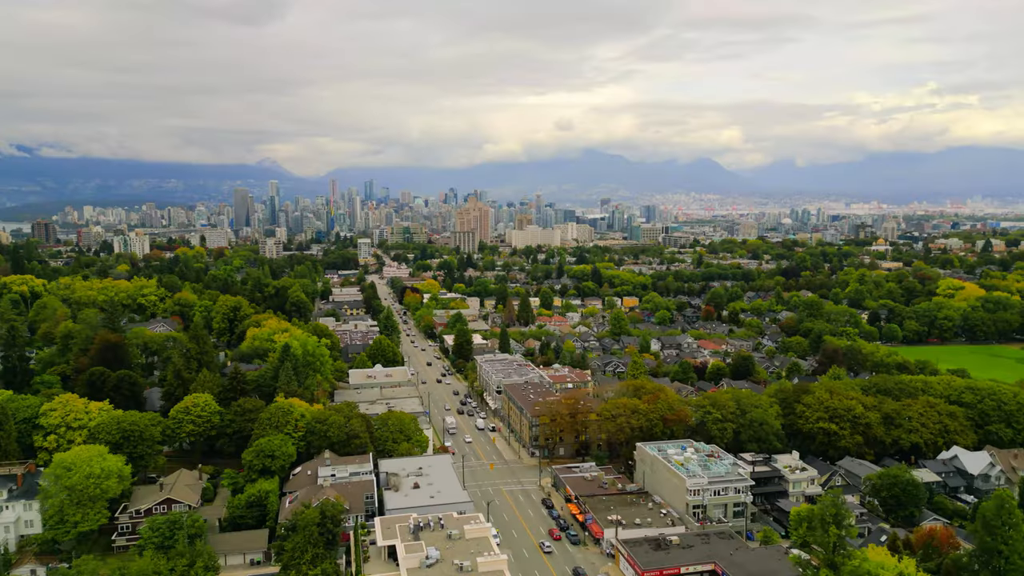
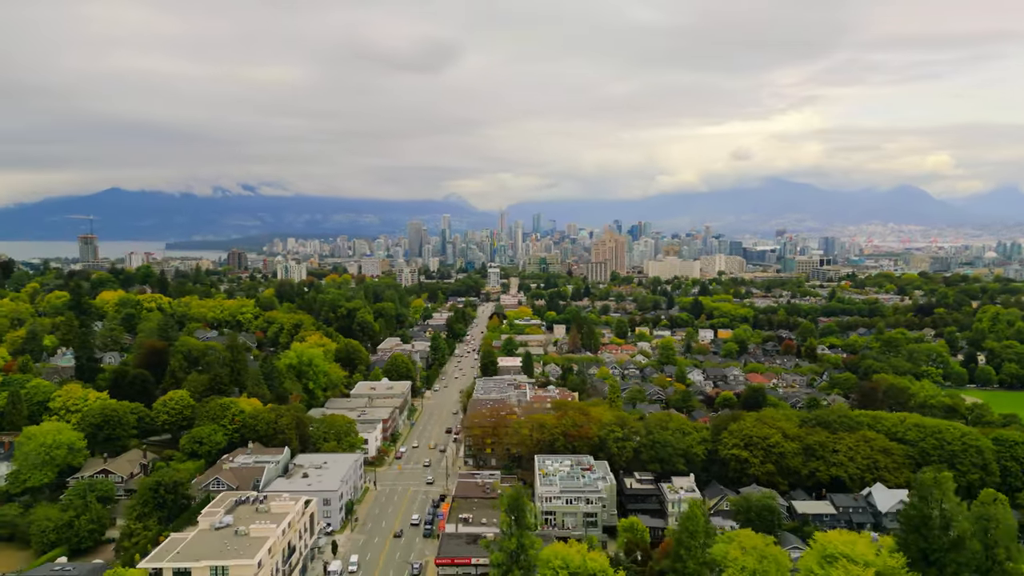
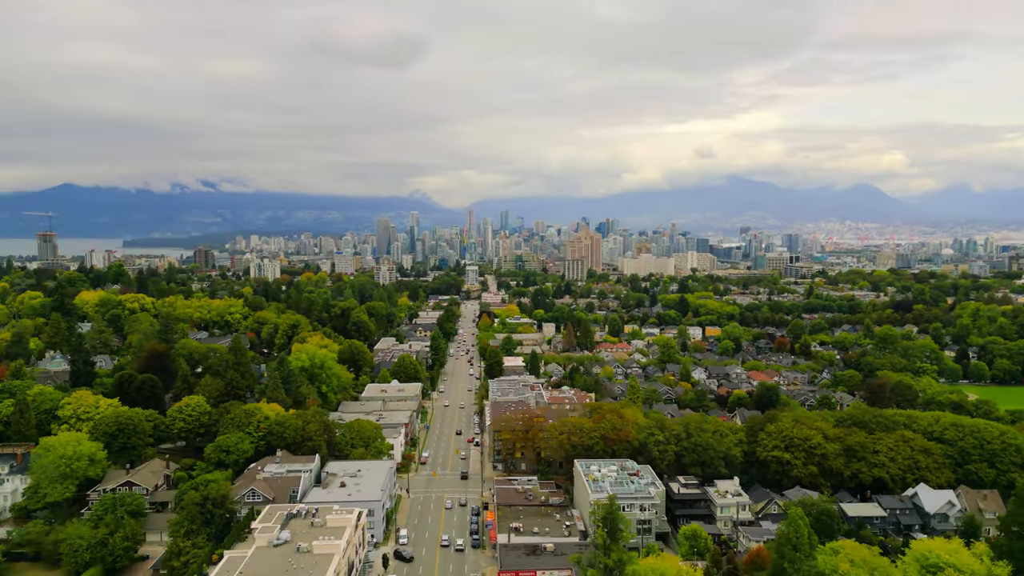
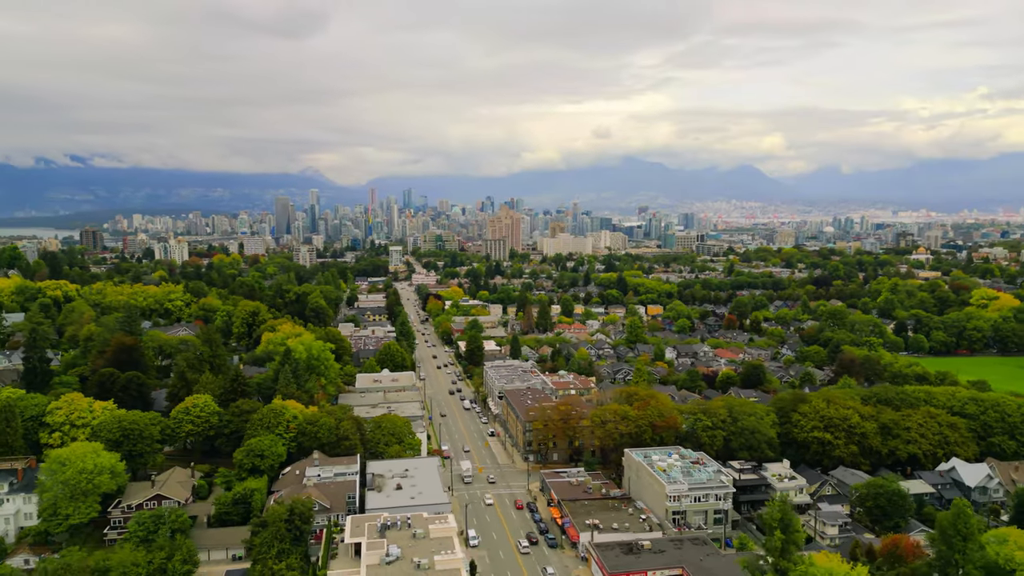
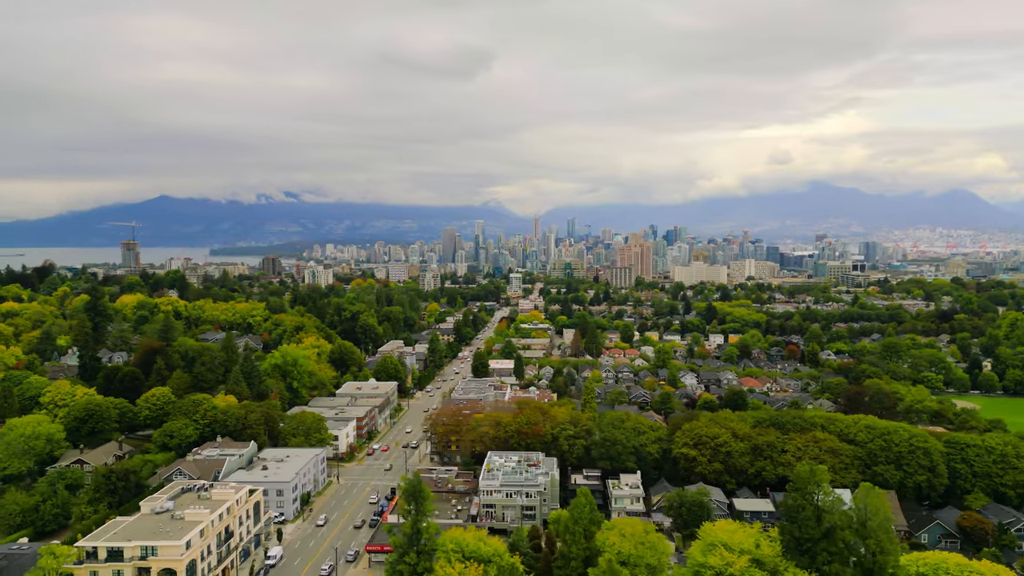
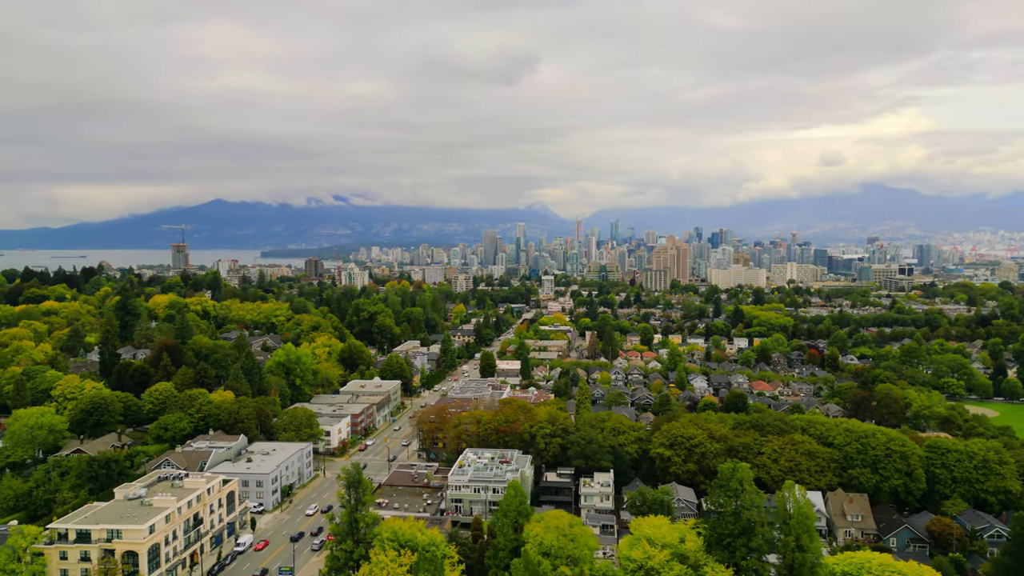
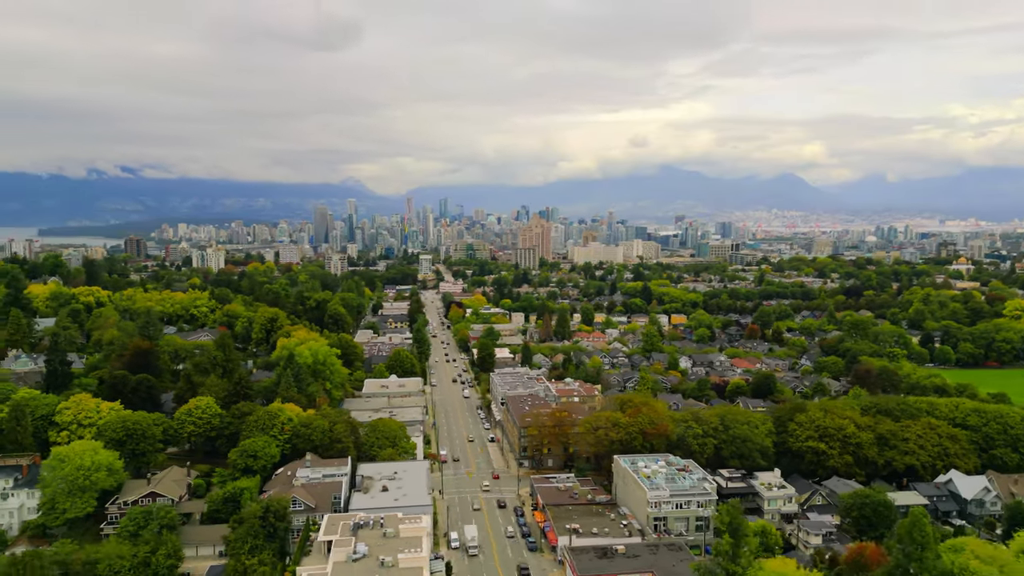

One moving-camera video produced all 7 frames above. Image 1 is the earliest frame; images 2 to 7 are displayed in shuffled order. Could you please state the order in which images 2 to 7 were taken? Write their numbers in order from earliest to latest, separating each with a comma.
4, 7, 3, 2, 5, 6
